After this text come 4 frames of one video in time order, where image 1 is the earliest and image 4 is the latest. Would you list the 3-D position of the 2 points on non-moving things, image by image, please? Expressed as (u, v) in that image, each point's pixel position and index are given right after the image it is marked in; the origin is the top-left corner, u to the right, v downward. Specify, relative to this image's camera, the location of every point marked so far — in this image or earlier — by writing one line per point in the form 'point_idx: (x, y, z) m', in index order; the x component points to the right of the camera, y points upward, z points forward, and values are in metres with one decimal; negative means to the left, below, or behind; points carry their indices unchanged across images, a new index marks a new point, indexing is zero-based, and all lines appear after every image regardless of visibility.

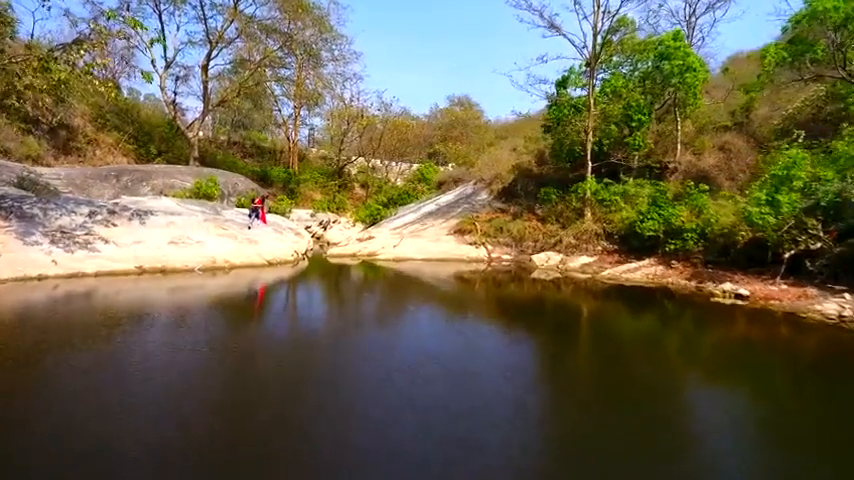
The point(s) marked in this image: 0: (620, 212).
0: (+6.6, +0.9, +18.0) m
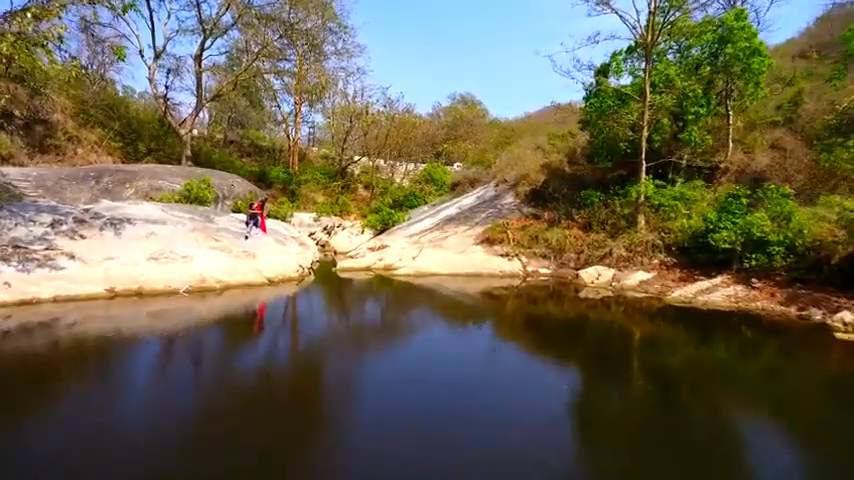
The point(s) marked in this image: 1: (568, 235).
0: (+7.4, +0.6, +15.4) m
1: (+4.5, +0.1, +16.9) m
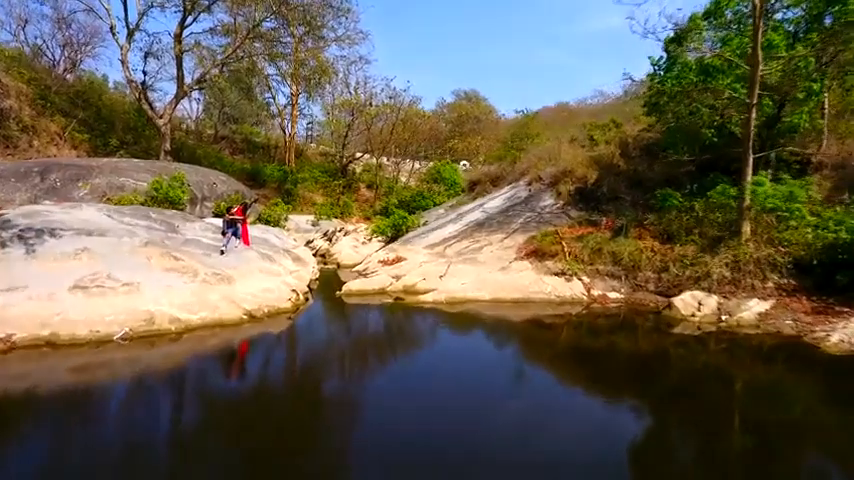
0: (+8.1, +0.2, +11.6) m
1: (+5.3, -0.2, +13.1) m
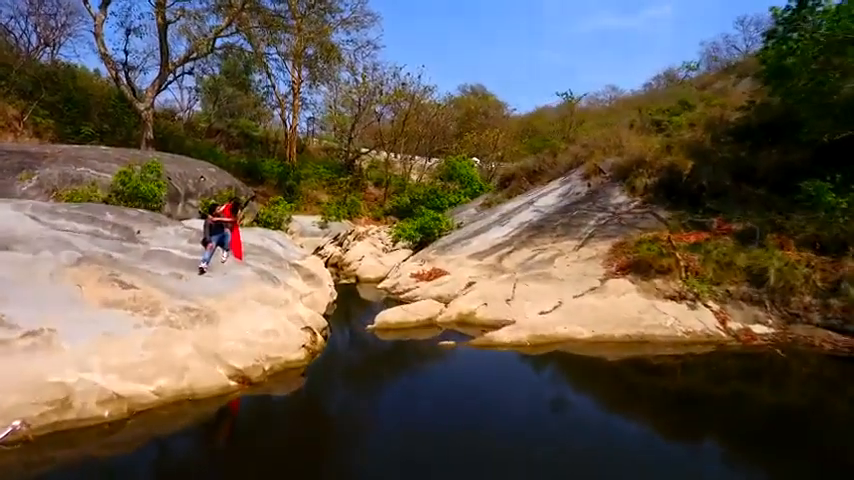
0: (+9.3, +0.1, +7.9) m
1: (+6.4, -0.4, +9.4) m
